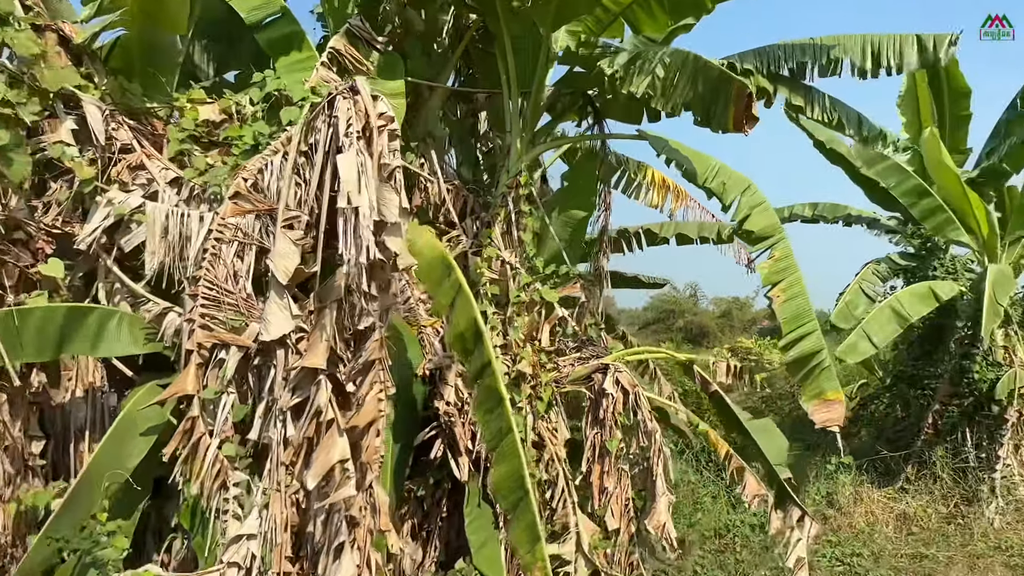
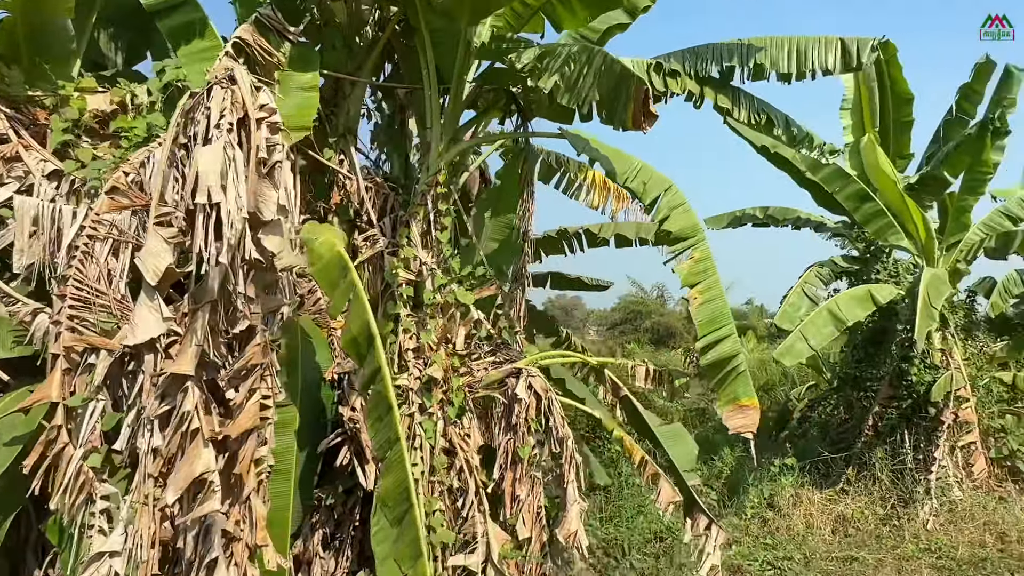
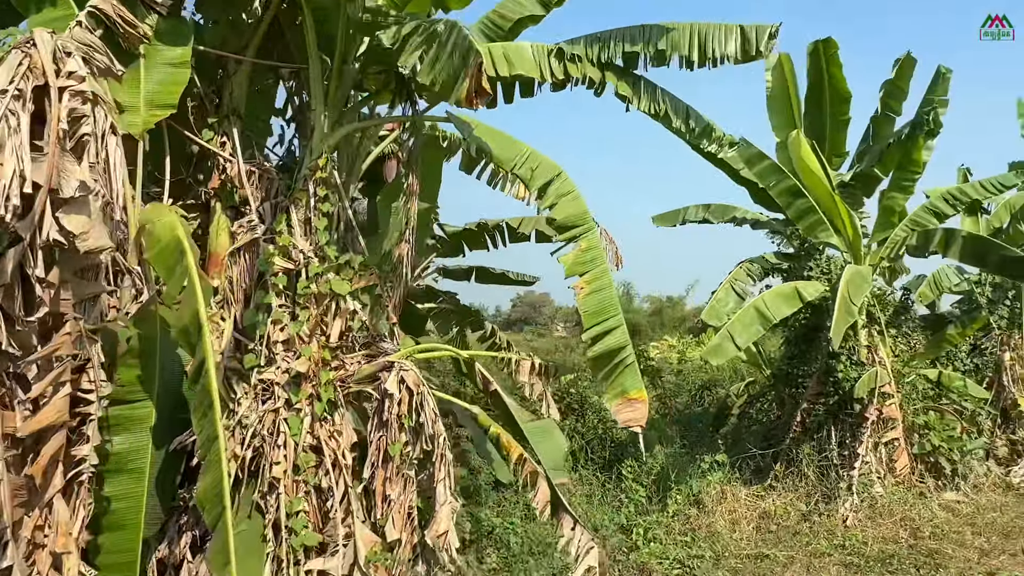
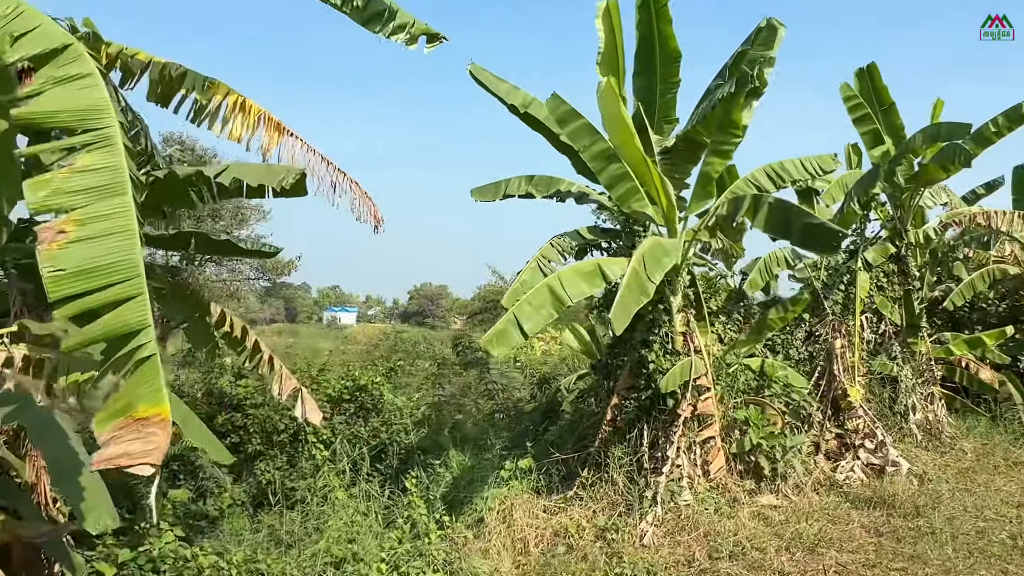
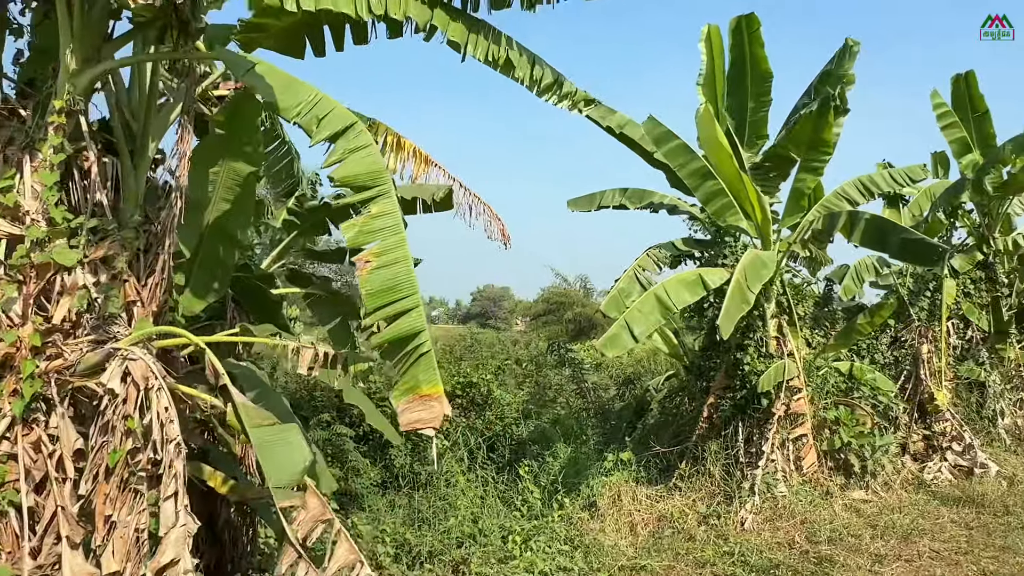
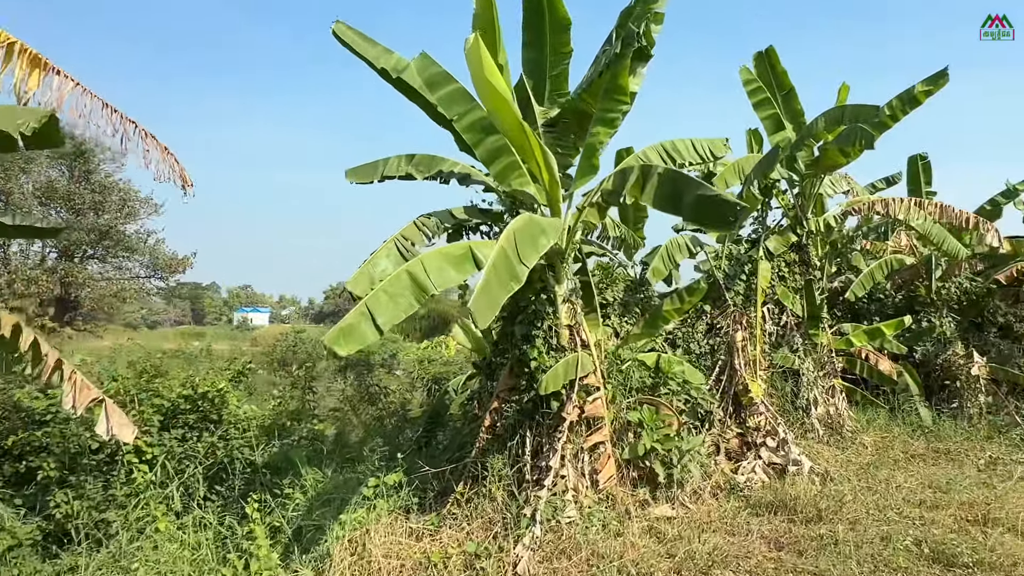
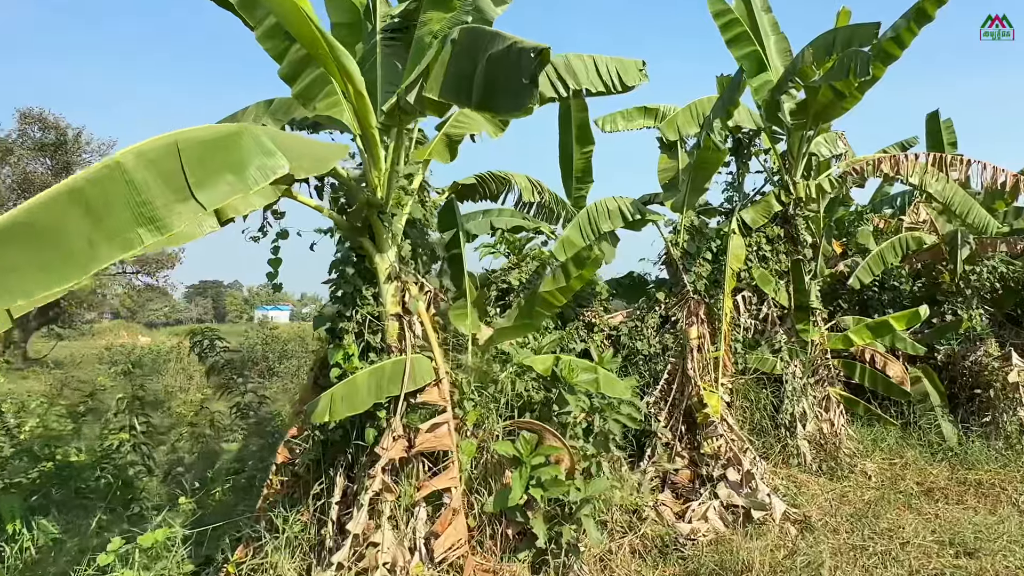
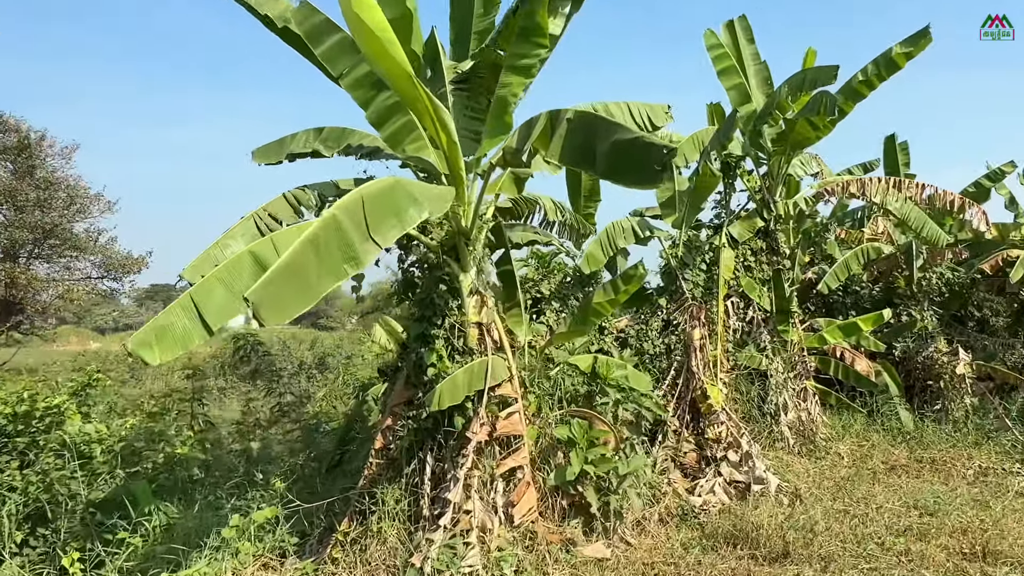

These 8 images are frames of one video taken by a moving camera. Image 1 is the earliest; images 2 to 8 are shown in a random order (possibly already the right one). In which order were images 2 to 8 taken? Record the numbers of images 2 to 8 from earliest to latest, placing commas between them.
2, 3, 5, 4, 6, 8, 7
